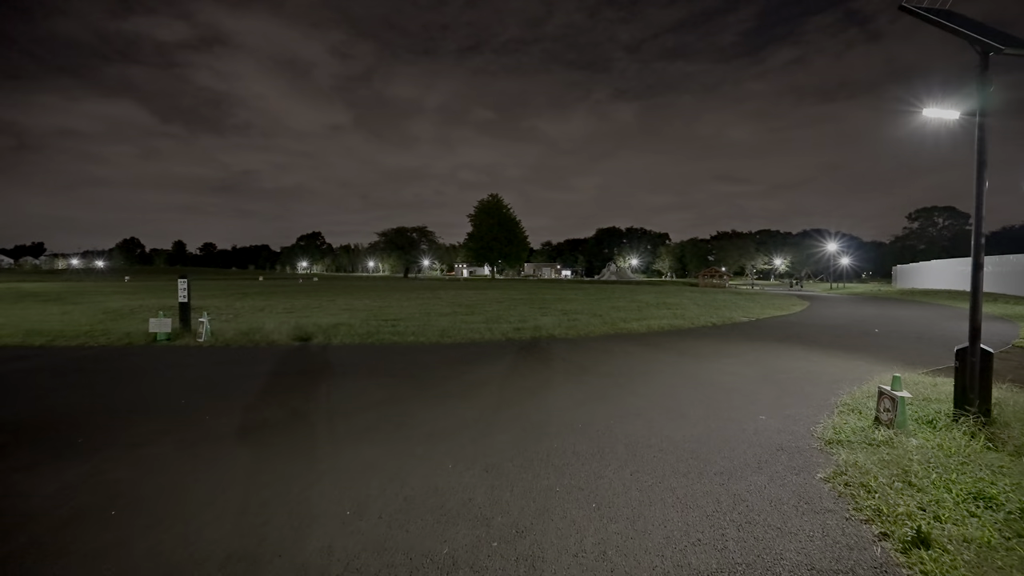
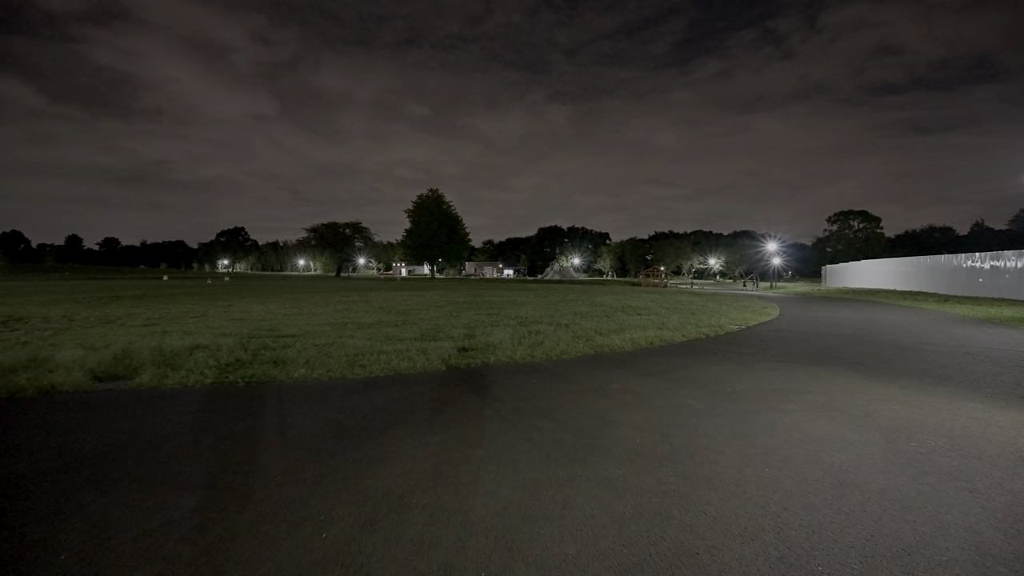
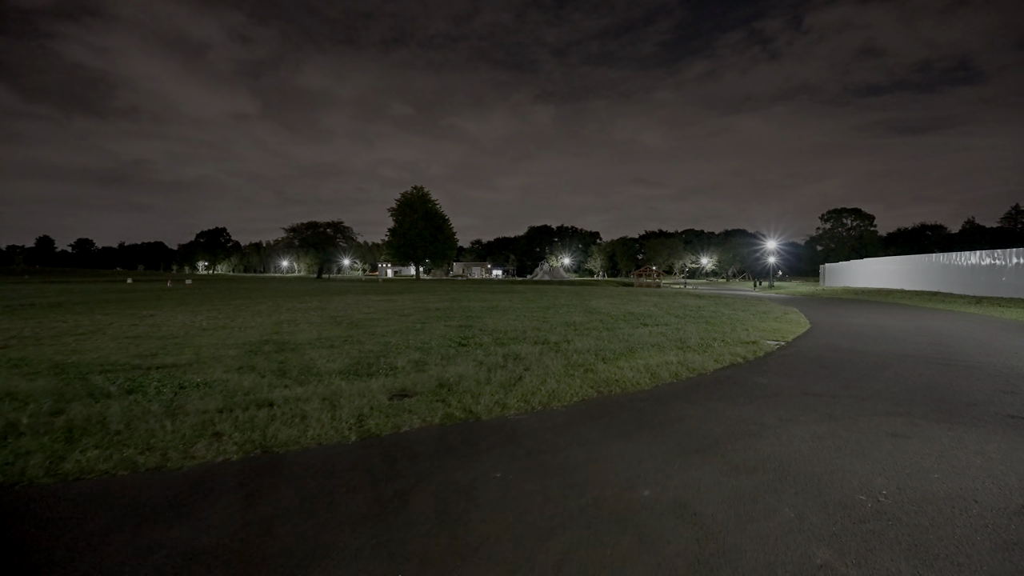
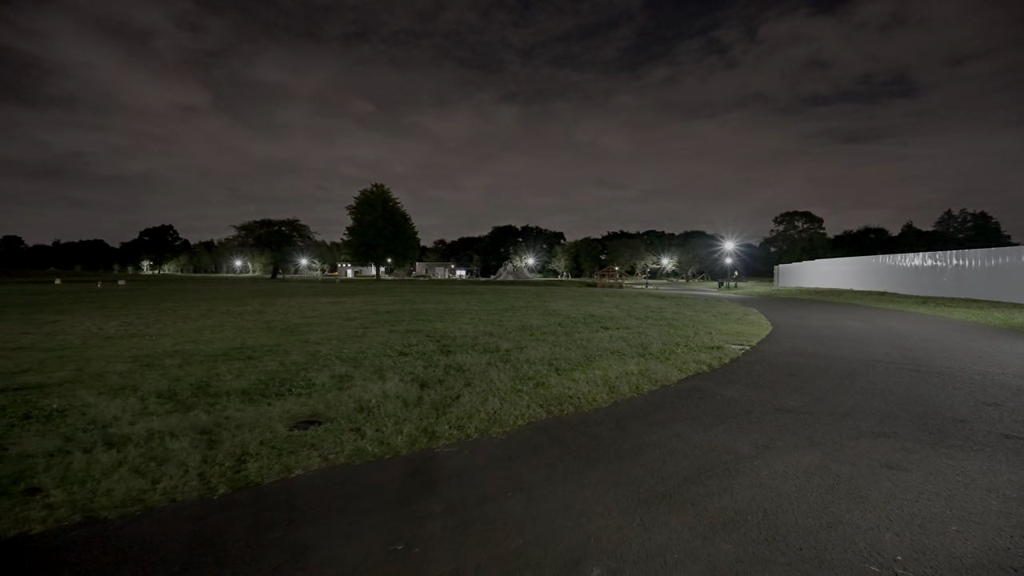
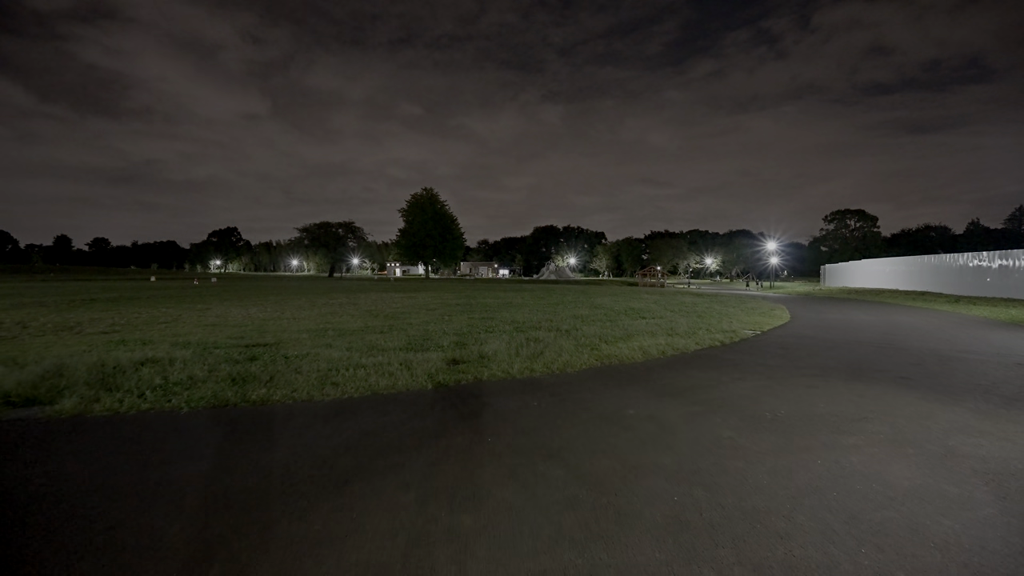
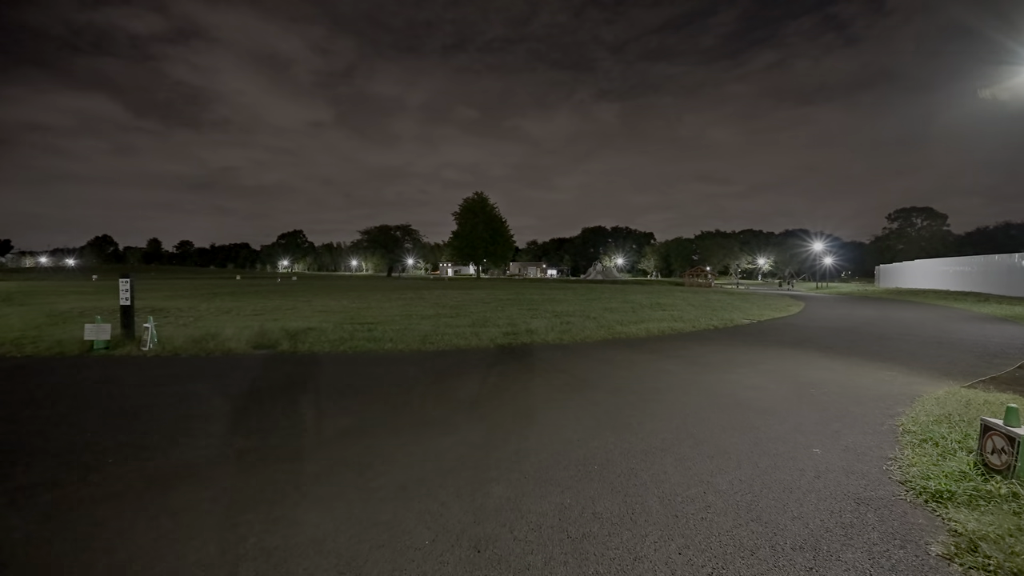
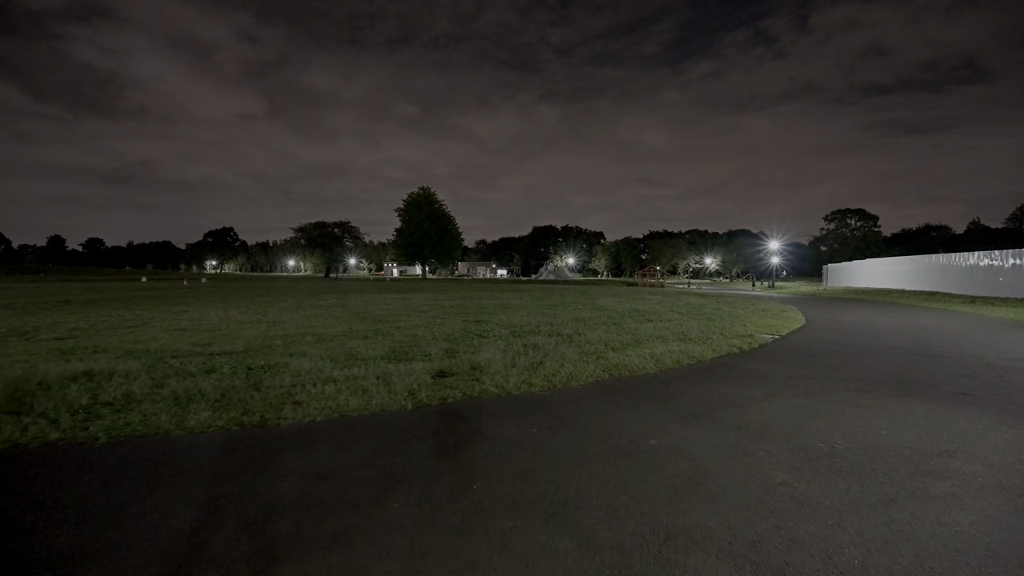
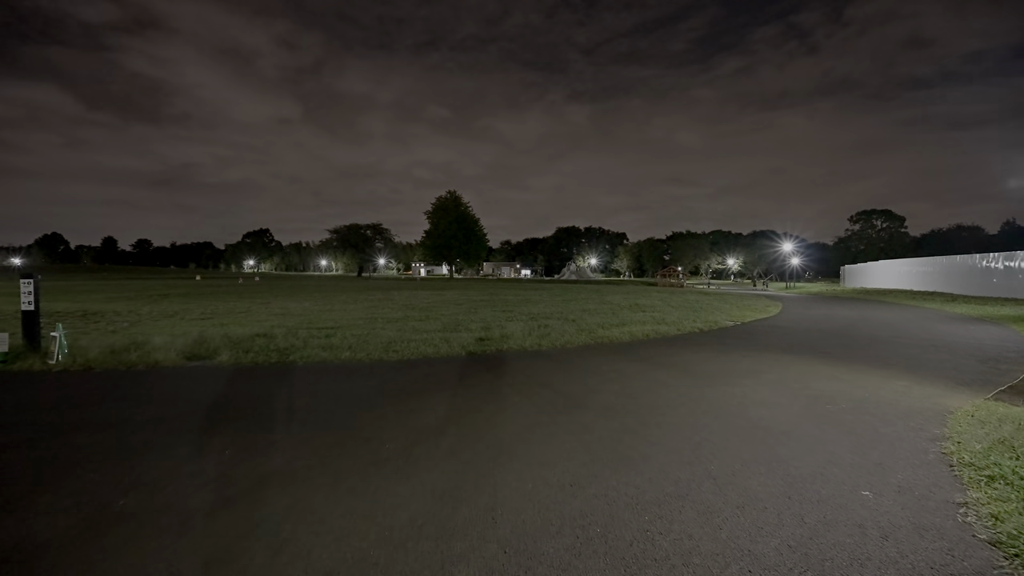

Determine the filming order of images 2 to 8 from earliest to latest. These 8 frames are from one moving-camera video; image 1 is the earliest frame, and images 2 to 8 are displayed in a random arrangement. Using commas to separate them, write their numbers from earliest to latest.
6, 8, 2, 5, 7, 3, 4
